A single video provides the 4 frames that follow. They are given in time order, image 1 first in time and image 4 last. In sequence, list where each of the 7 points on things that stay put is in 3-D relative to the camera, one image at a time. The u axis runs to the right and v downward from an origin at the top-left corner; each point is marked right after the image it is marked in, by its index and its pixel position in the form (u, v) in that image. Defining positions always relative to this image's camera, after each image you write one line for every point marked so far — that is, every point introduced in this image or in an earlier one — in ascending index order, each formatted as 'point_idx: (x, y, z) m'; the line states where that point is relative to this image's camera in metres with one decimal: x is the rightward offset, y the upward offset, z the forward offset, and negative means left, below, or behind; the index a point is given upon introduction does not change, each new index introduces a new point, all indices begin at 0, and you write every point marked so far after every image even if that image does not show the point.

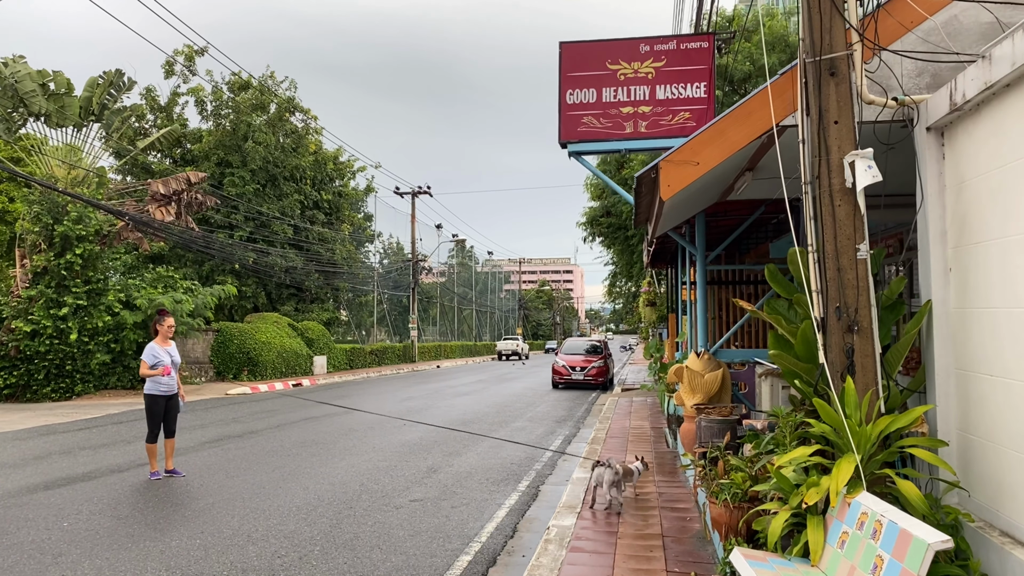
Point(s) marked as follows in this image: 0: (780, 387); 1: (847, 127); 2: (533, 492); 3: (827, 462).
0: (+2.2, -0.8, +5.5) m
1: (+1.7, +0.8, +3.3) m
2: (+0.2, -2.1, +6.7) m
3: (+1.5, -0.8, +3.1) m
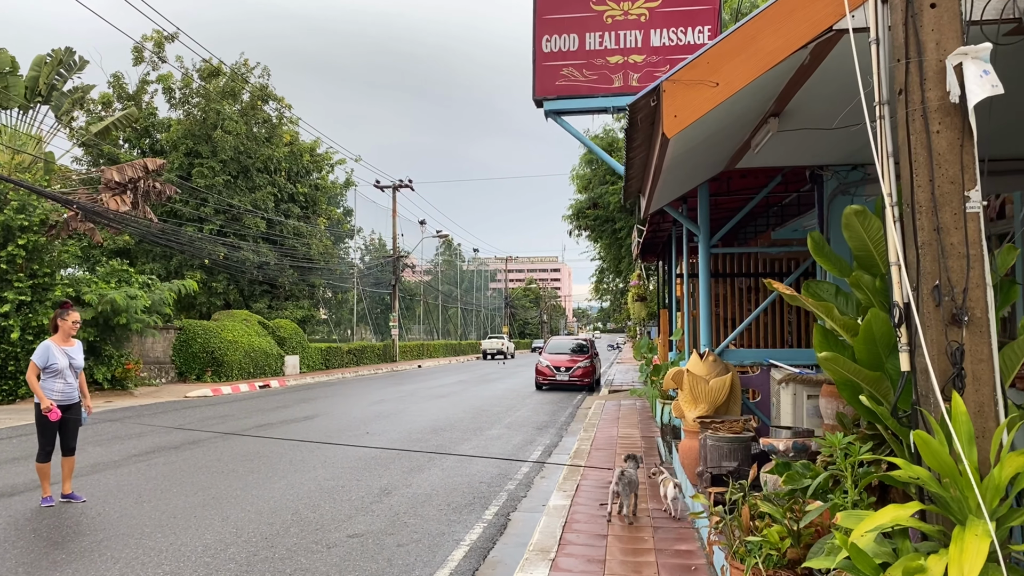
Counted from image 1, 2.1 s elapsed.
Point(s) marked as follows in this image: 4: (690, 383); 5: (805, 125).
0: (+2.0, -0.7, +4.4) m
1: (+1.4, +0.9, +2.1) m
2: (-0.1, -2.0, +5.6) m
3: (+1.2, -0.7, +2.0) m
4: (+1.3, -0.7, +5.0) m
5: (+1.7, +1.0, +3.8) m
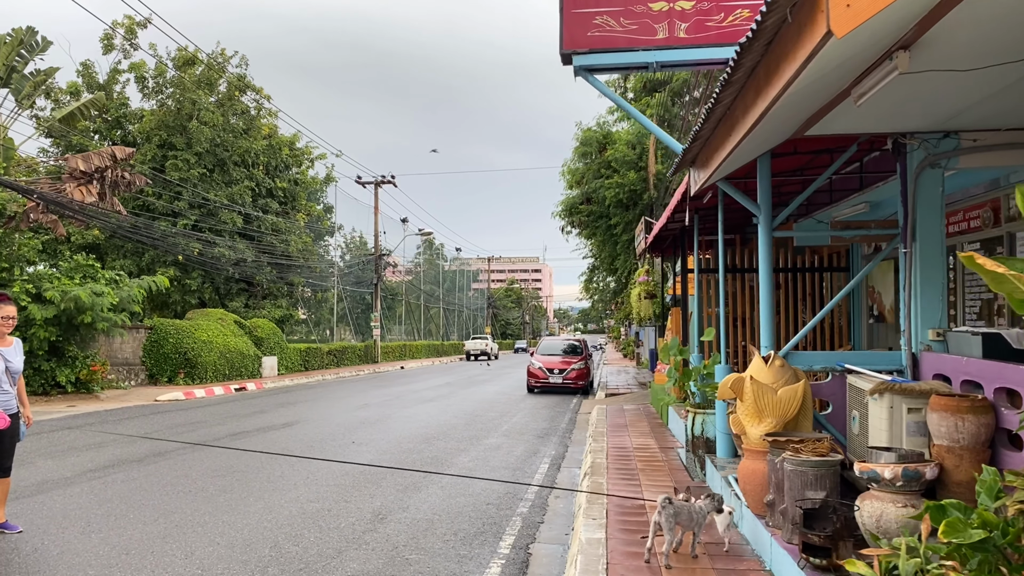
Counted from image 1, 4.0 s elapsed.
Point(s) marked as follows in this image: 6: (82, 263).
0: (+2.1, -0.7, +3.6) m
1: (+1.7, +1.0, +1.3) m
2: (+0.1, -1.9, +4.7) m
3: (+1.5, -0.7, +1.2) m
4: (+1.5, -0.7, +4.2) m
5: (+1.9, +1.0, +3.0) m
6: (-11.4, +0.7, +17.6) m
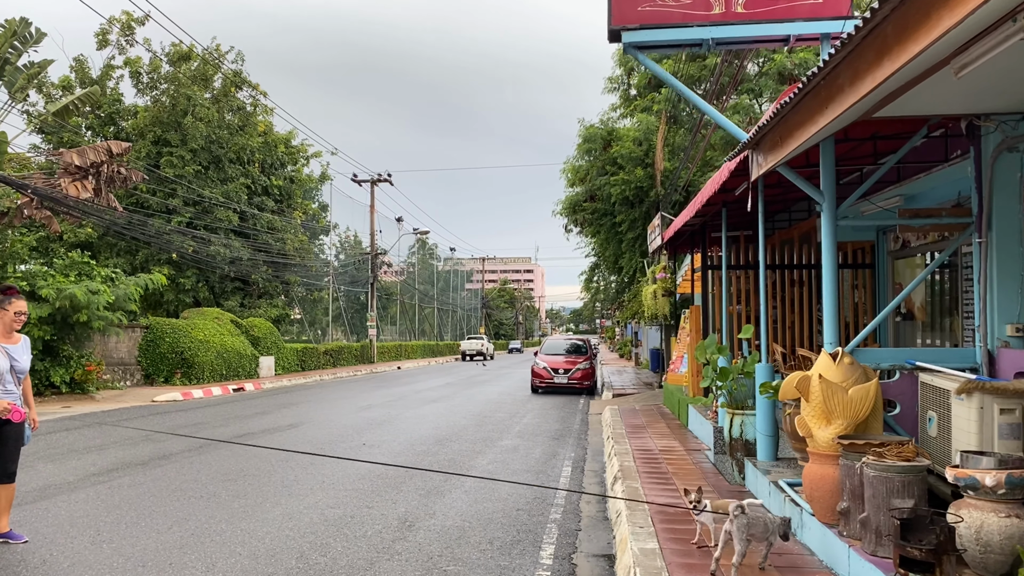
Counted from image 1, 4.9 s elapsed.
0: (+2.5, -0.6, +3.3) m
1: (+2.0, +1.0, +1.0) m
2: (+0.4, -1.9, +4.4) m
3: (+1.8, -0.6, +0.9) m
4: (+1.8, -0.6, +3.9) m
5: (+2.2, +1.1, +2.8) m
6: (-11.3, +0.7, +17.2) m
